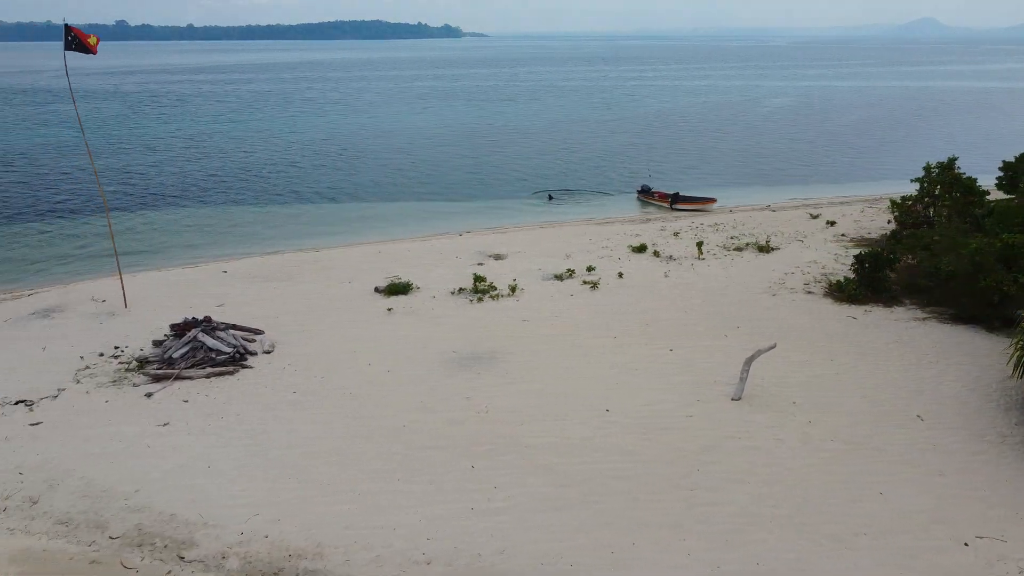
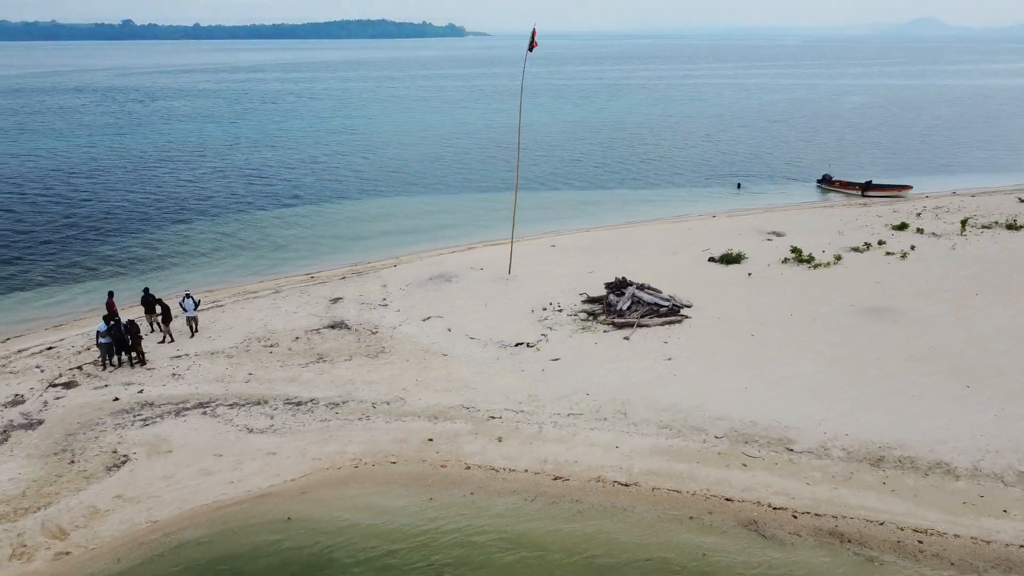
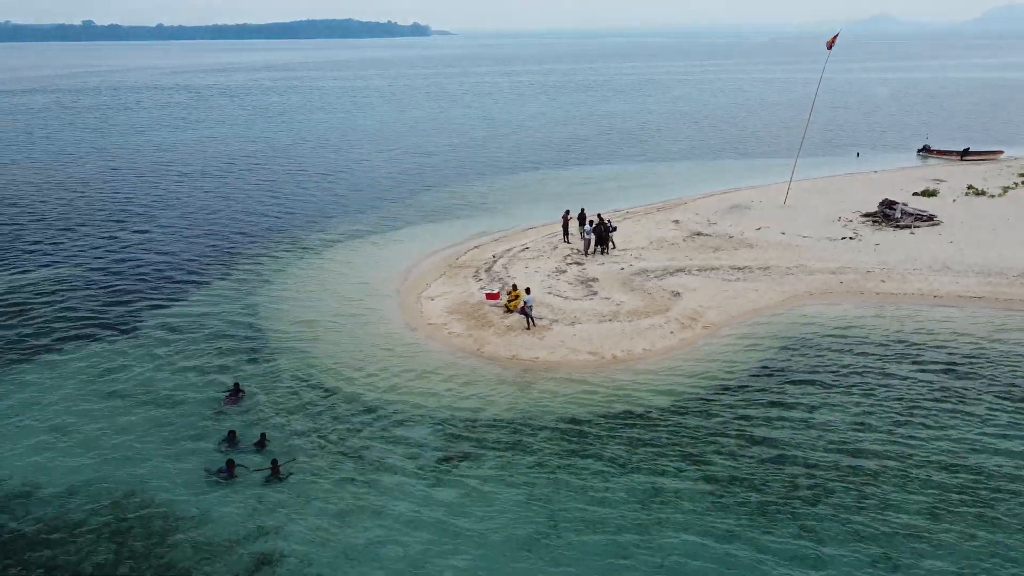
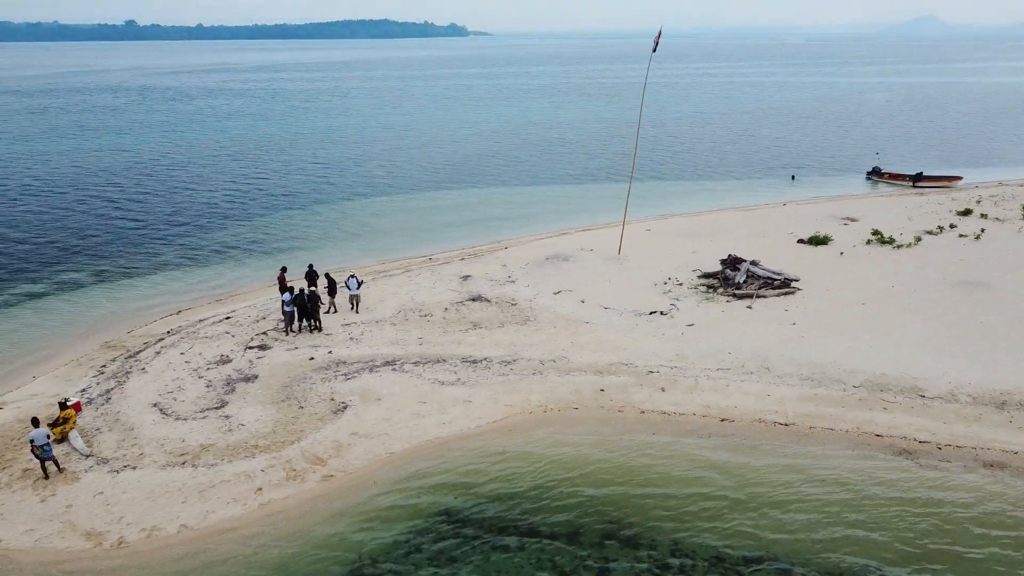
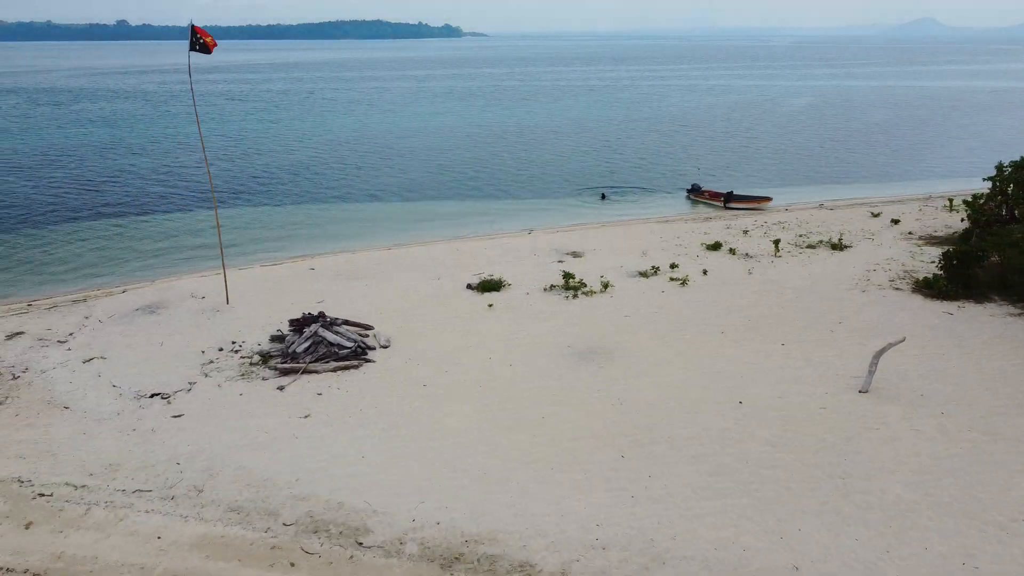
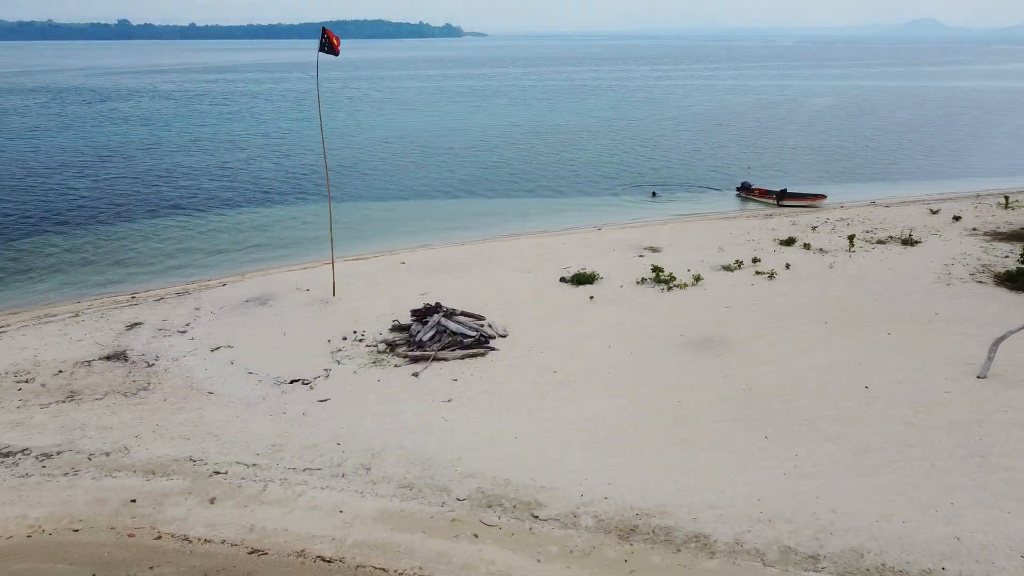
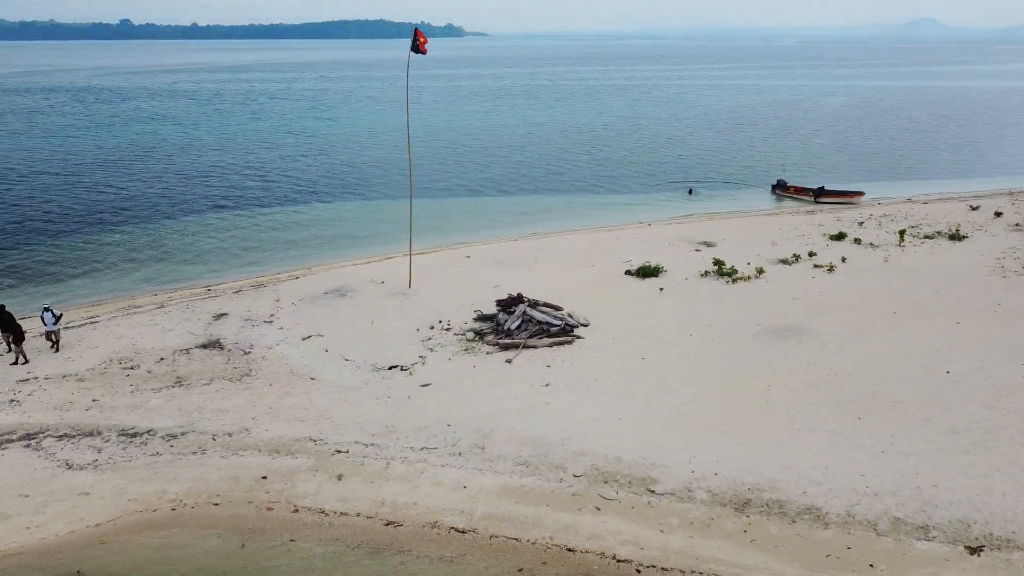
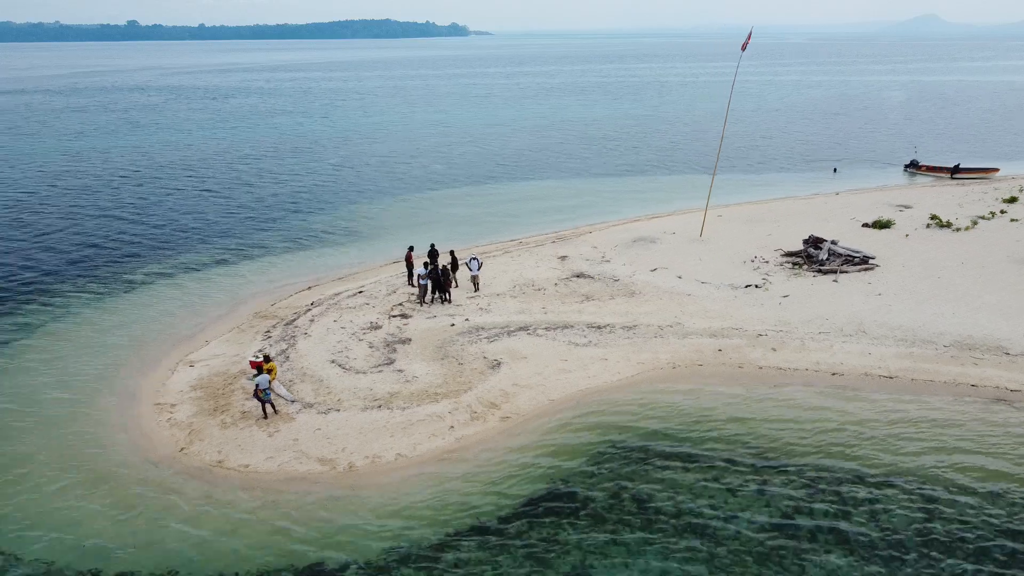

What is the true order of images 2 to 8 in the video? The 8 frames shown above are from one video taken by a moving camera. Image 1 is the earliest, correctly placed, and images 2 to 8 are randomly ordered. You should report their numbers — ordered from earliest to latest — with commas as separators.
5, 6, 7, 2, 4, 8, 3
